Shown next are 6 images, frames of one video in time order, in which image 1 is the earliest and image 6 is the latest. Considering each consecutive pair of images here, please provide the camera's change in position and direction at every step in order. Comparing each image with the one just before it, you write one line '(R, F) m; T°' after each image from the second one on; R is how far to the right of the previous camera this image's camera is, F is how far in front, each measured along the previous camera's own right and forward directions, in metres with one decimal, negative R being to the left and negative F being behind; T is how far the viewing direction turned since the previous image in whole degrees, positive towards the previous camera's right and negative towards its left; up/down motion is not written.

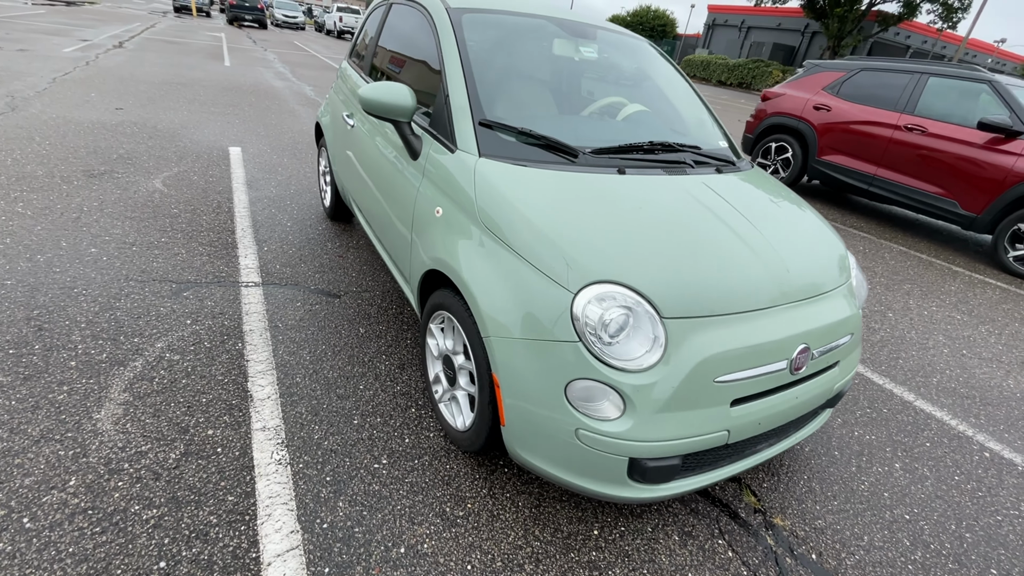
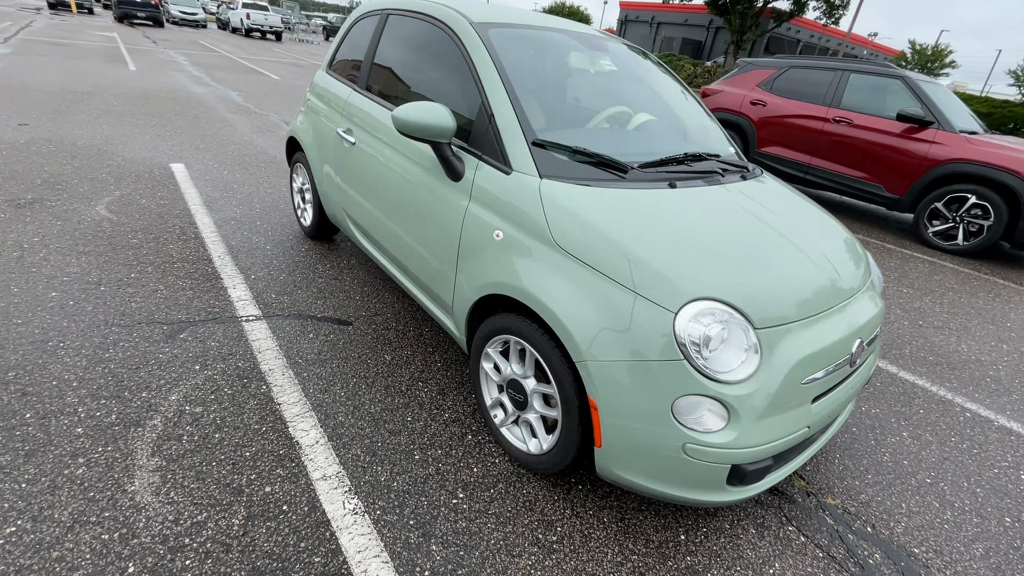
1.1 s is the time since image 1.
(-0.5, +0.1) m; +8°
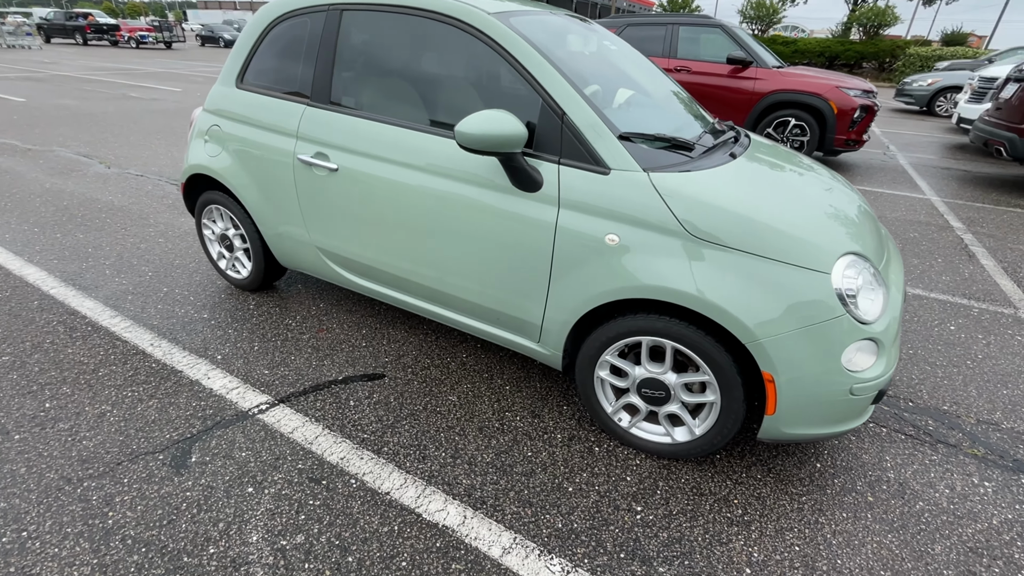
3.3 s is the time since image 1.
(-1.0, +0.3) m; +17°
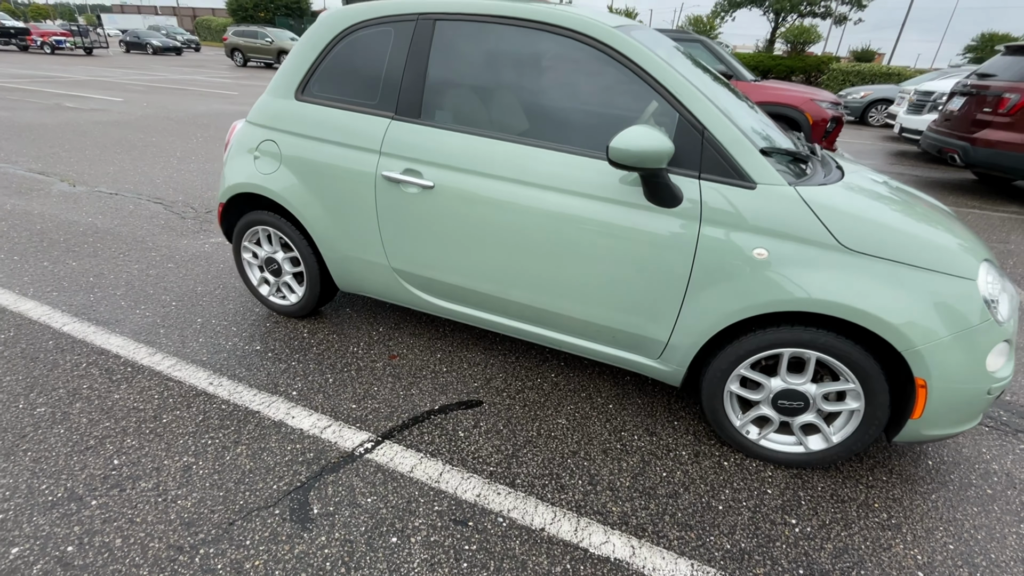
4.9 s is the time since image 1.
(-0.8, +0.1) m; +6°
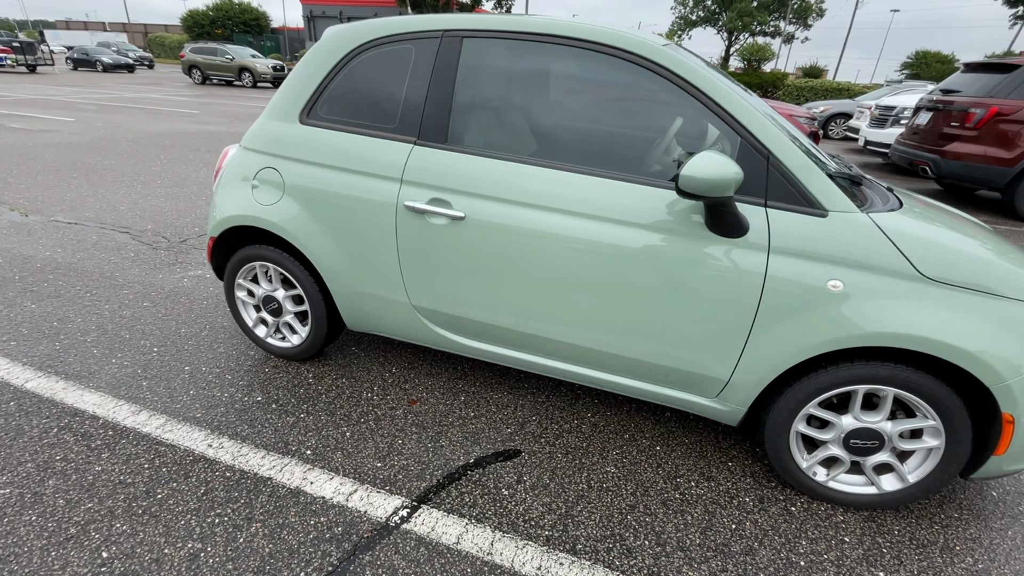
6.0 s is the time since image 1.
(-0.3, +0.2) m; +4°
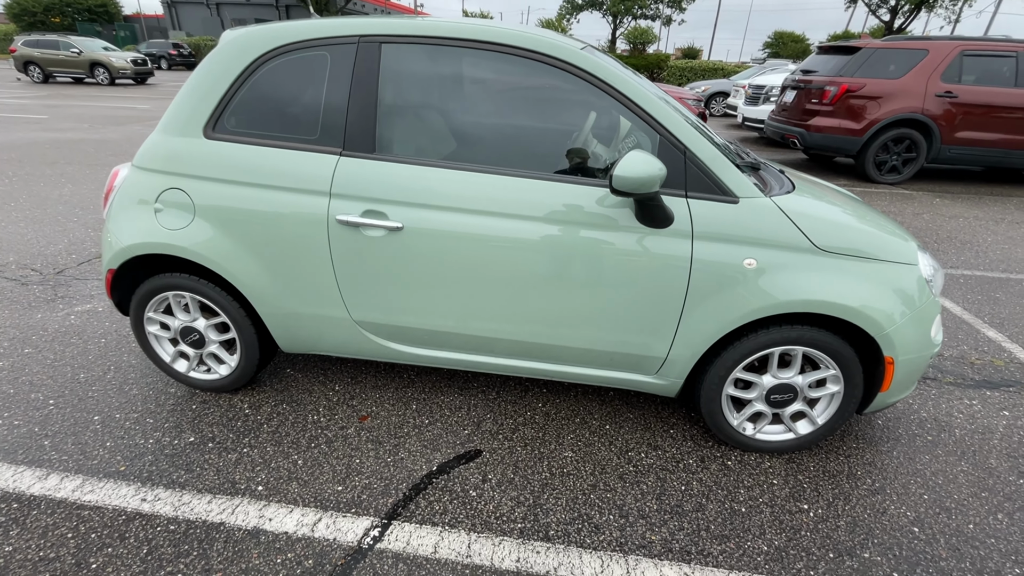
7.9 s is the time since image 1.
(-0.1, 0.0) m; +10°
